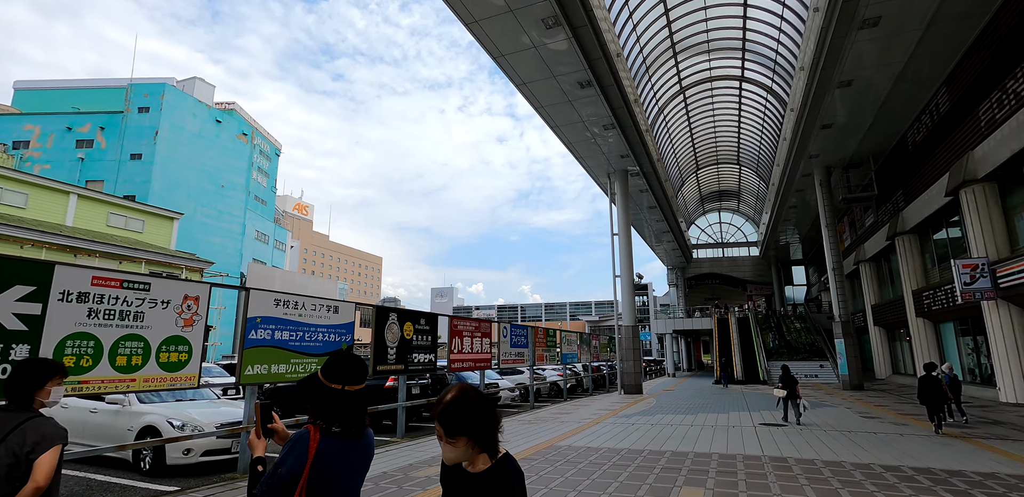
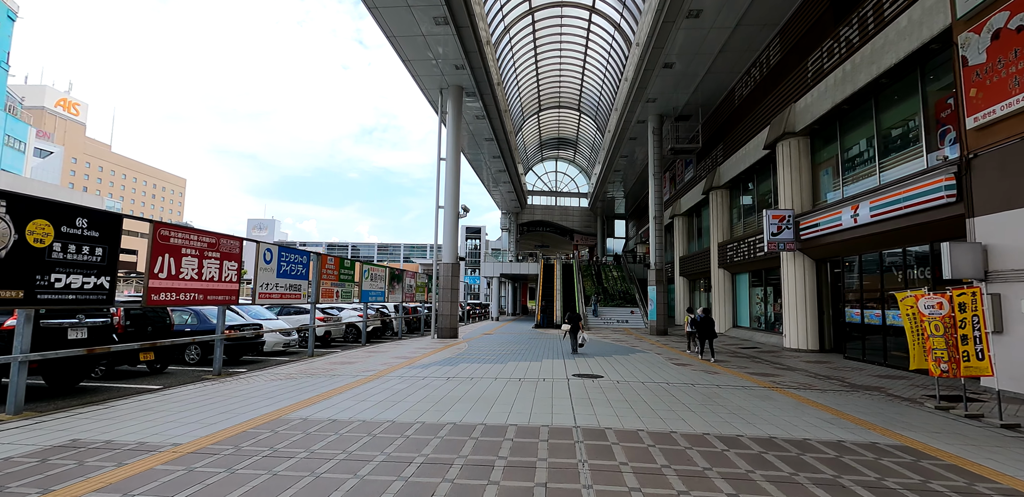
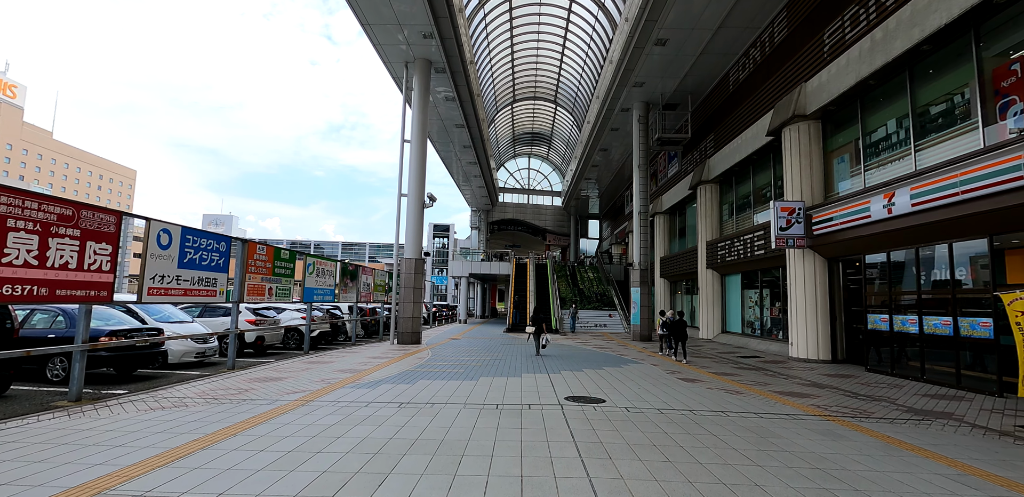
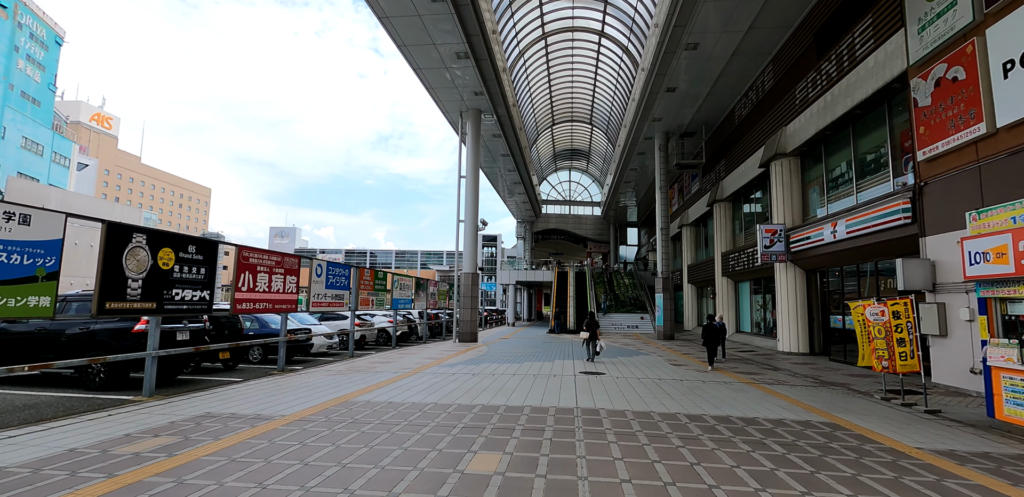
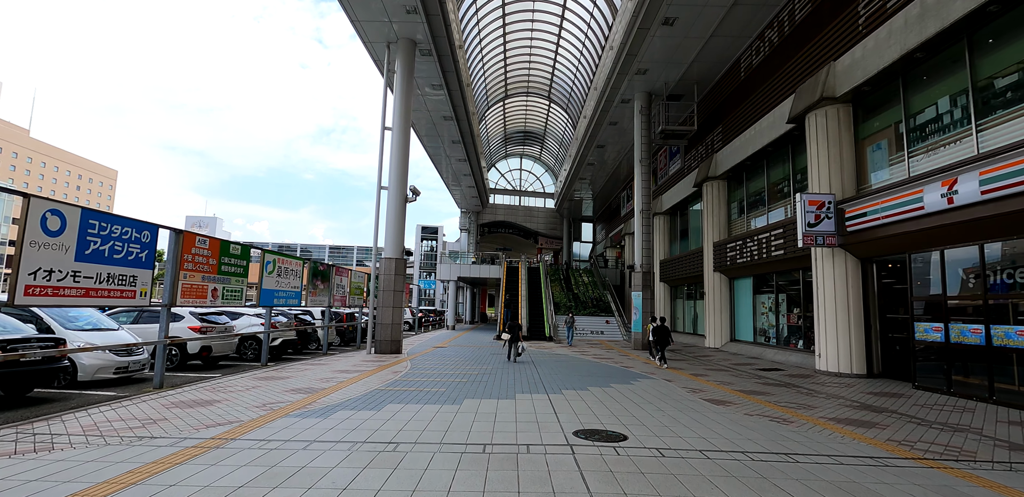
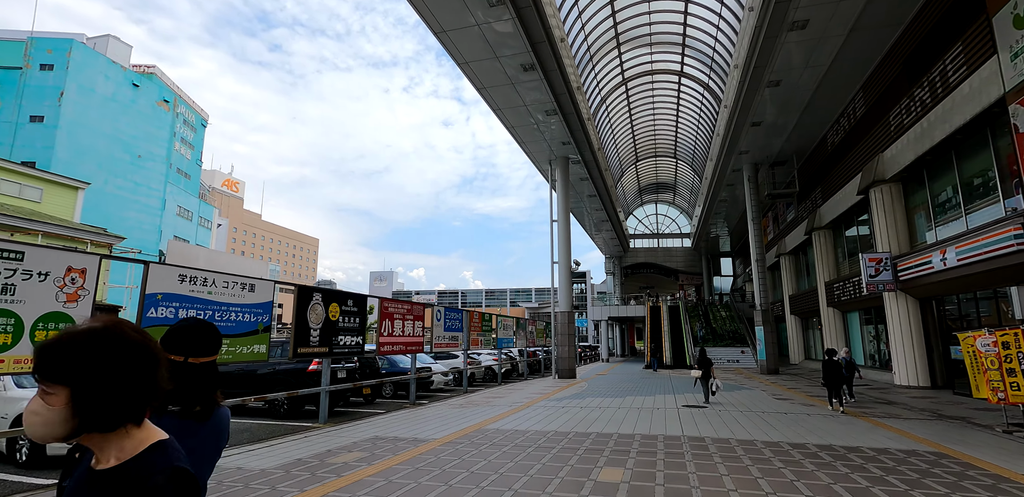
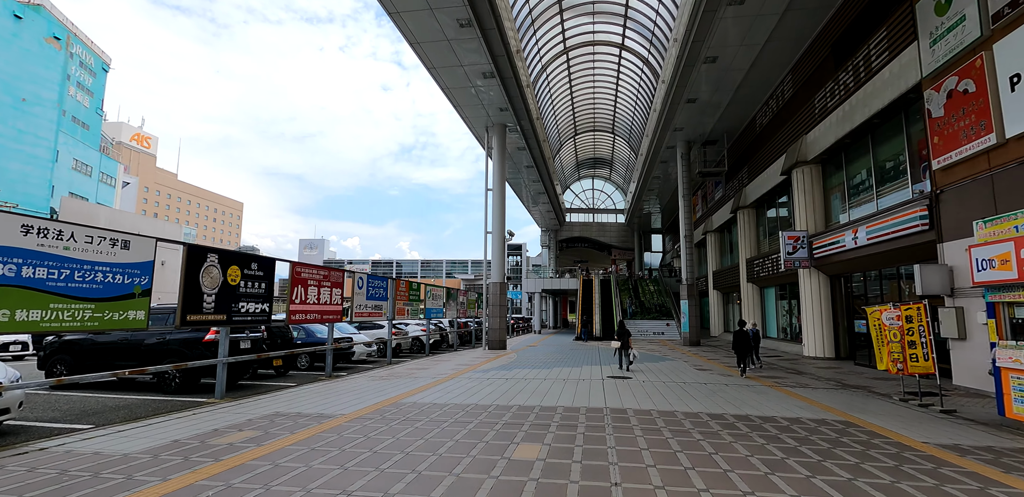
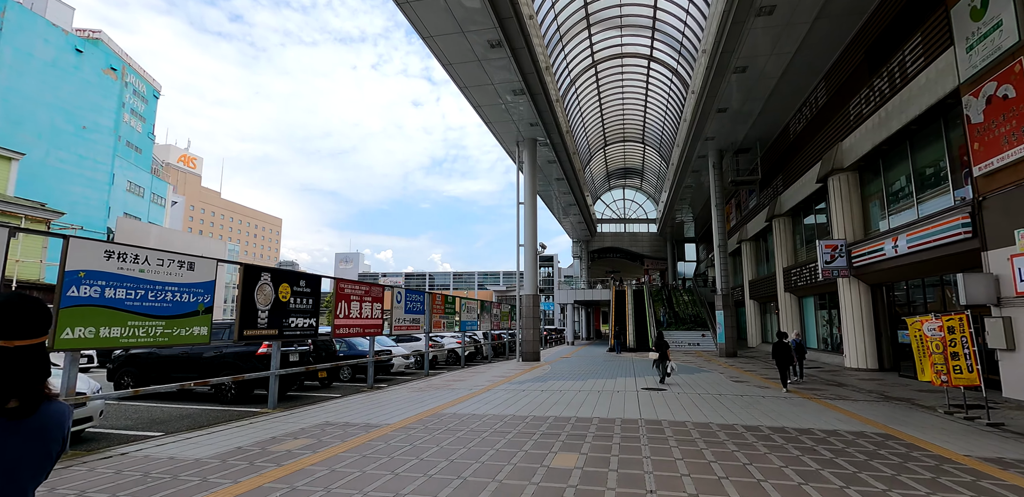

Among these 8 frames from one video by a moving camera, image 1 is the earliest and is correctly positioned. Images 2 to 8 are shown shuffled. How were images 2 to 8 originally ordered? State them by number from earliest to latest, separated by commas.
6, 8, 7, 4, 2, 3, 5
